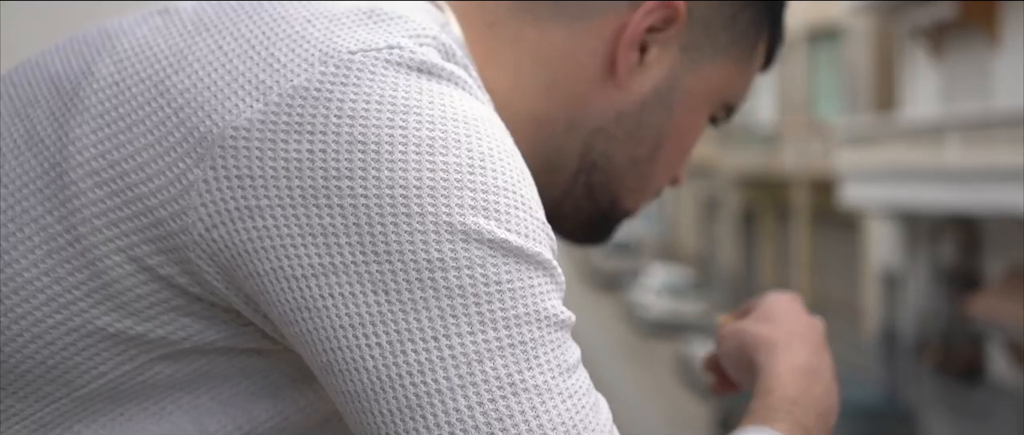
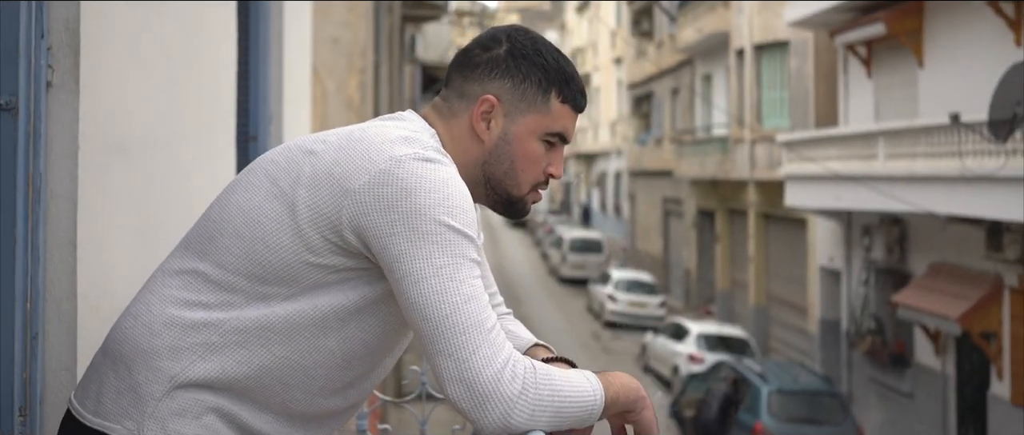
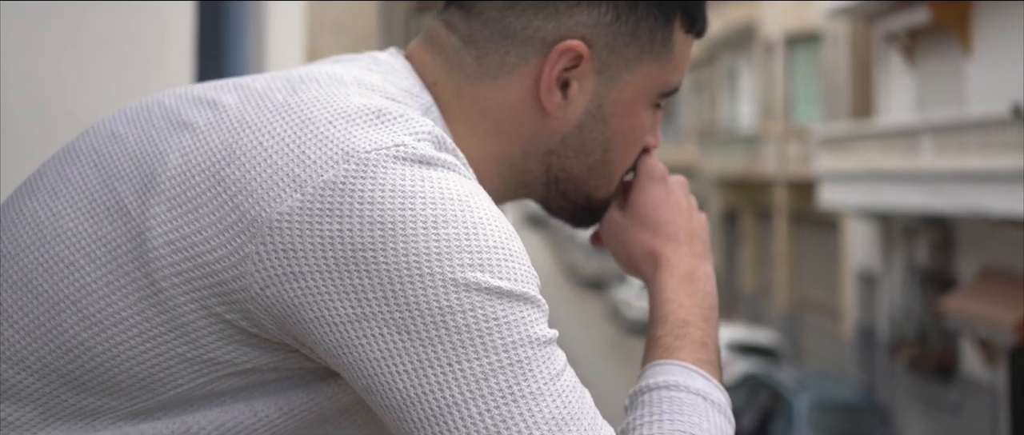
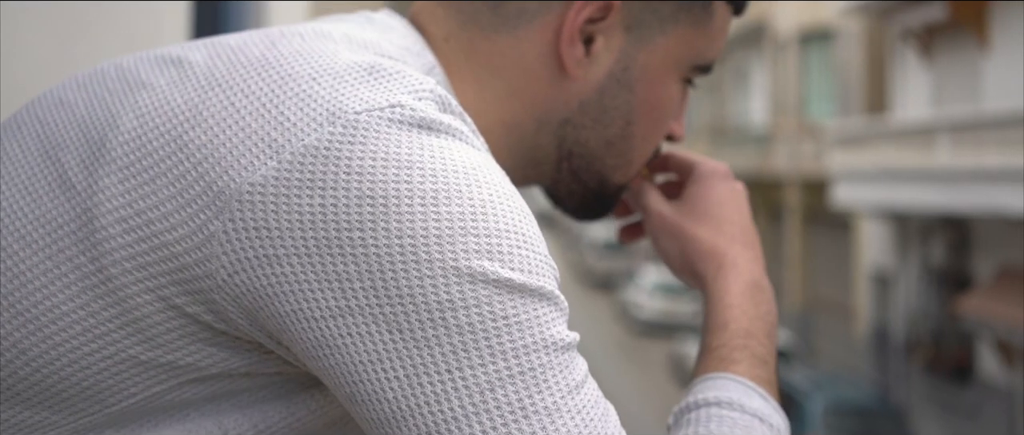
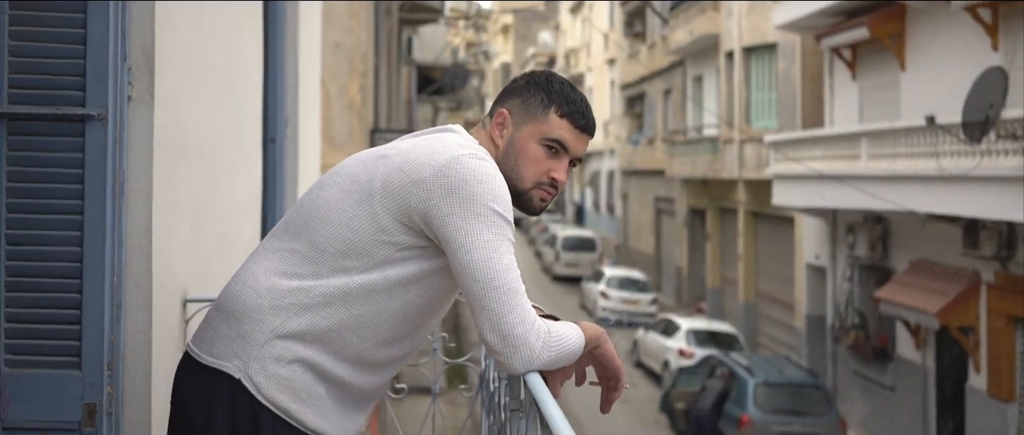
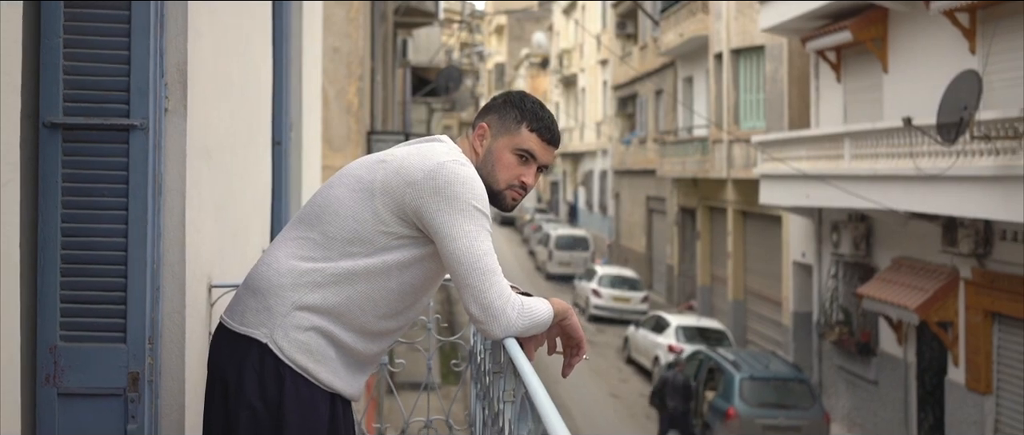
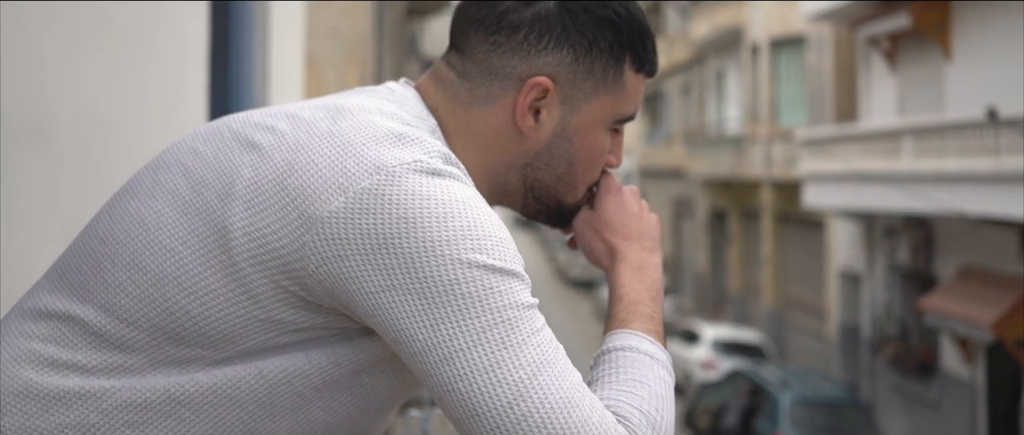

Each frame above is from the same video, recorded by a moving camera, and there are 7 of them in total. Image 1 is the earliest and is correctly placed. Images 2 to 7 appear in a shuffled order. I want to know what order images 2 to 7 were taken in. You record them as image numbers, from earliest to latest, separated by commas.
4, 3, 7, 2, 5, 6
